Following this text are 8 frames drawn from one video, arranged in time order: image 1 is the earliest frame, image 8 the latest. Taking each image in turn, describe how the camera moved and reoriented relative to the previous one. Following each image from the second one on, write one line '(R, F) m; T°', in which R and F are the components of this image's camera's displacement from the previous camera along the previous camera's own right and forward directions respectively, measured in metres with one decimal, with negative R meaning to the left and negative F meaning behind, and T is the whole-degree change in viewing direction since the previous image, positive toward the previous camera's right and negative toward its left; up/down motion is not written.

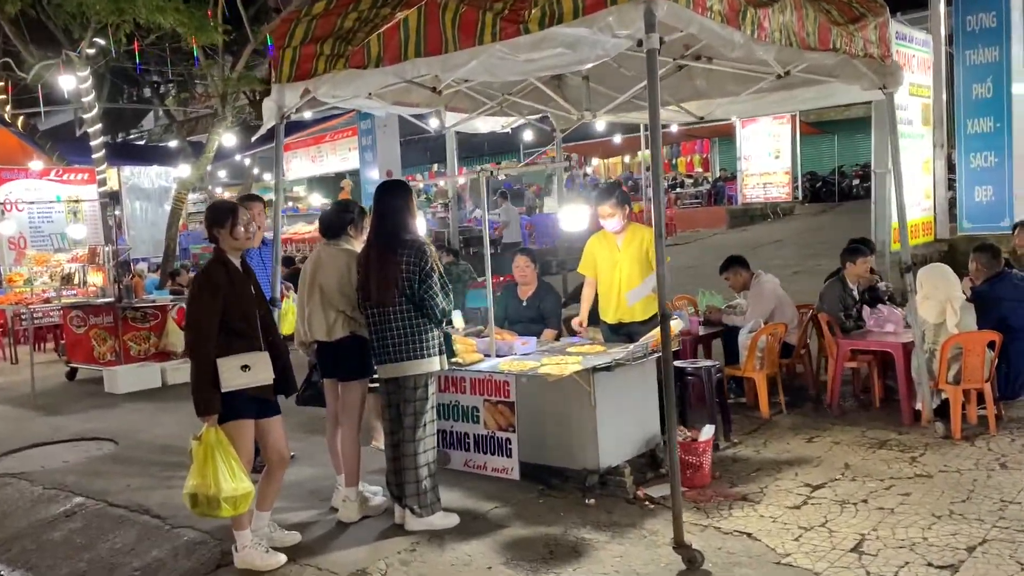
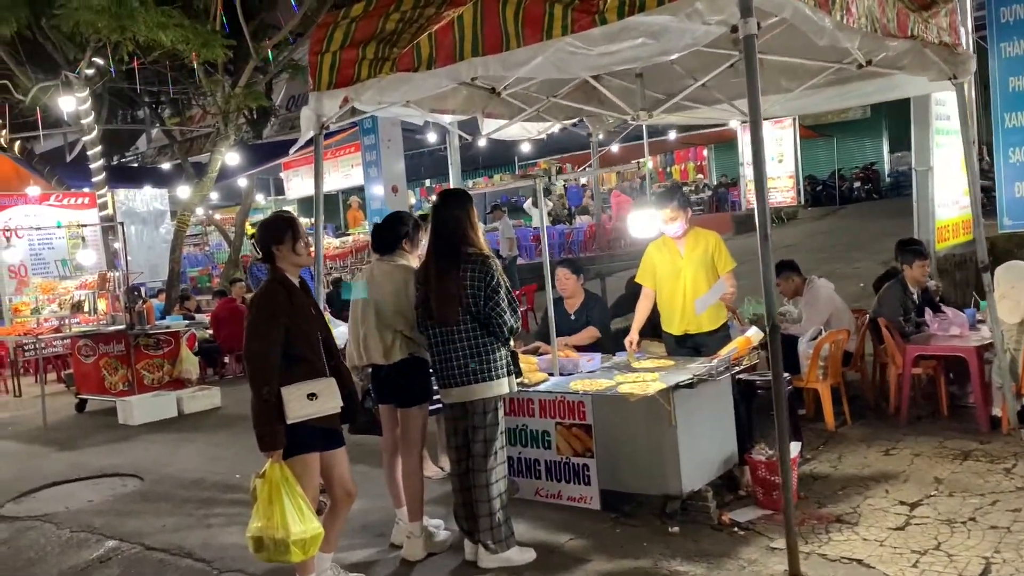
(-0.4, +0.3) m; +1°
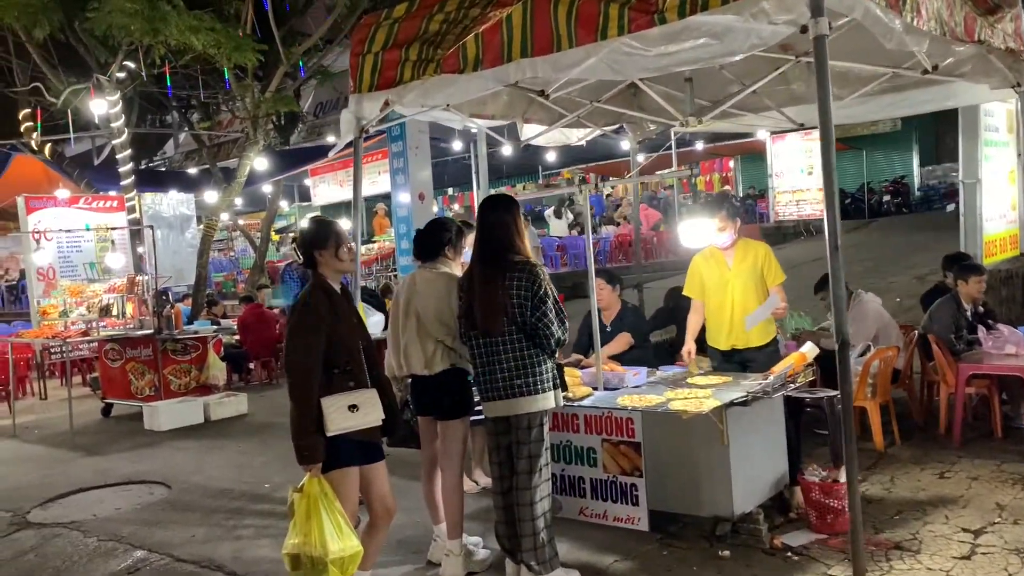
(-0.1, +0.2) m; -1°
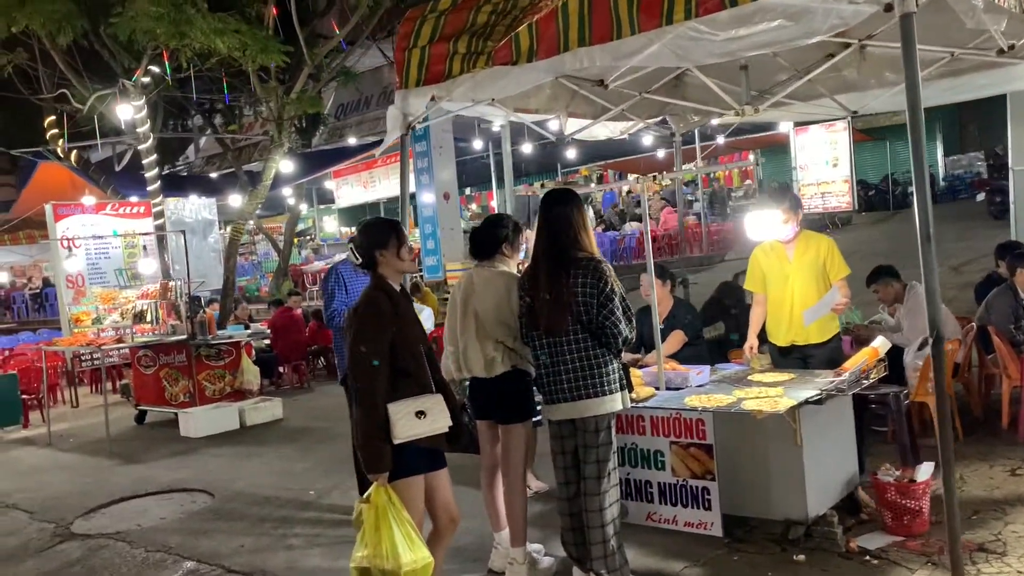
(-0.2, +0.1) m; -1°
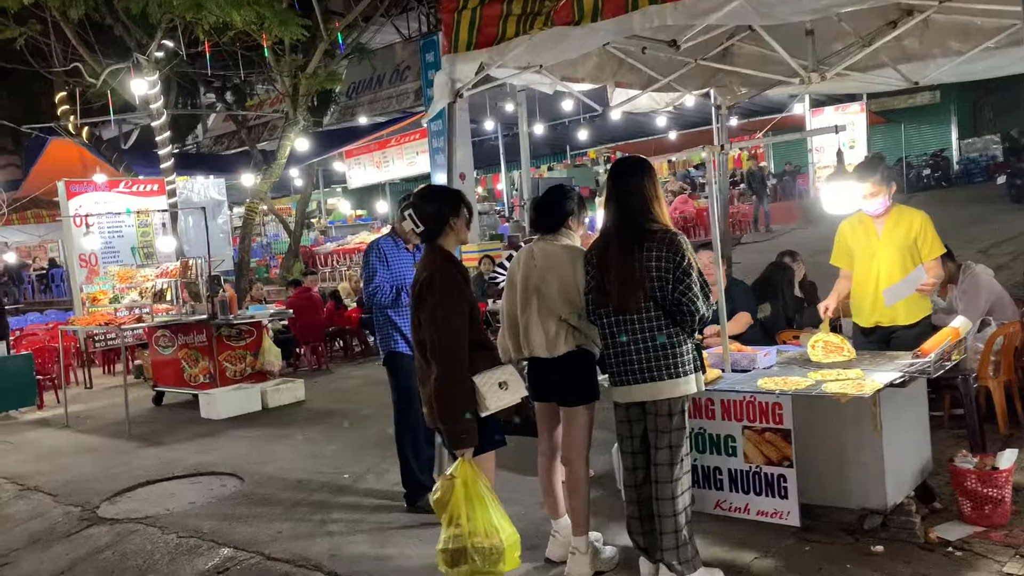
(-0.3, +0.2) m; 0°
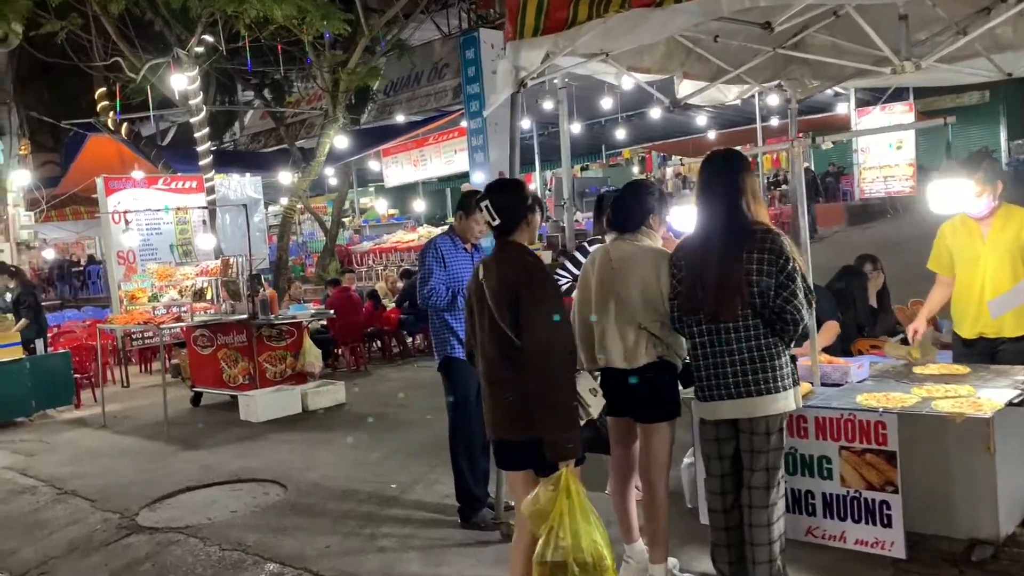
(-0.2, +0.3) m; -2°
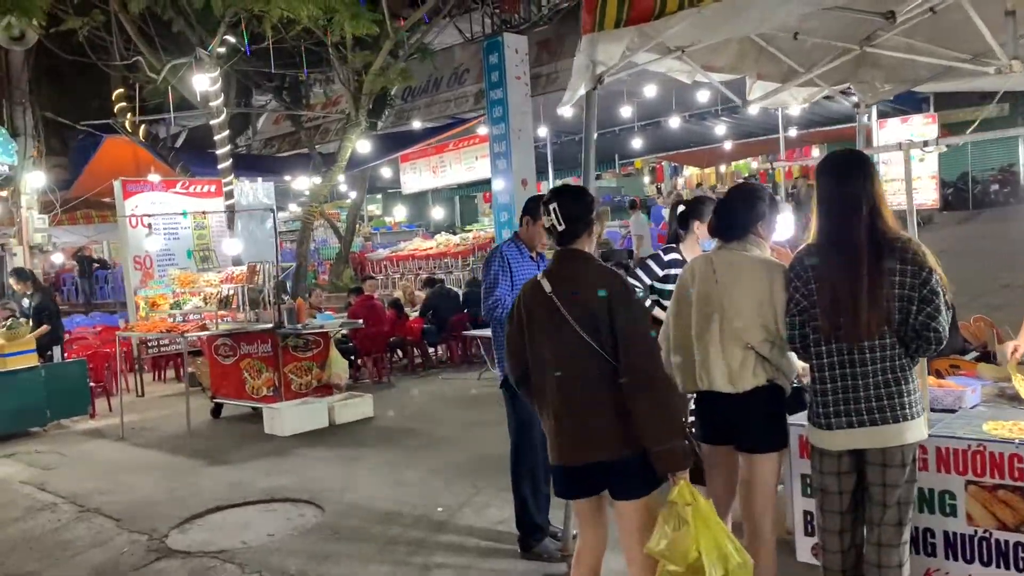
(-0.3, +0.3) m; 0°
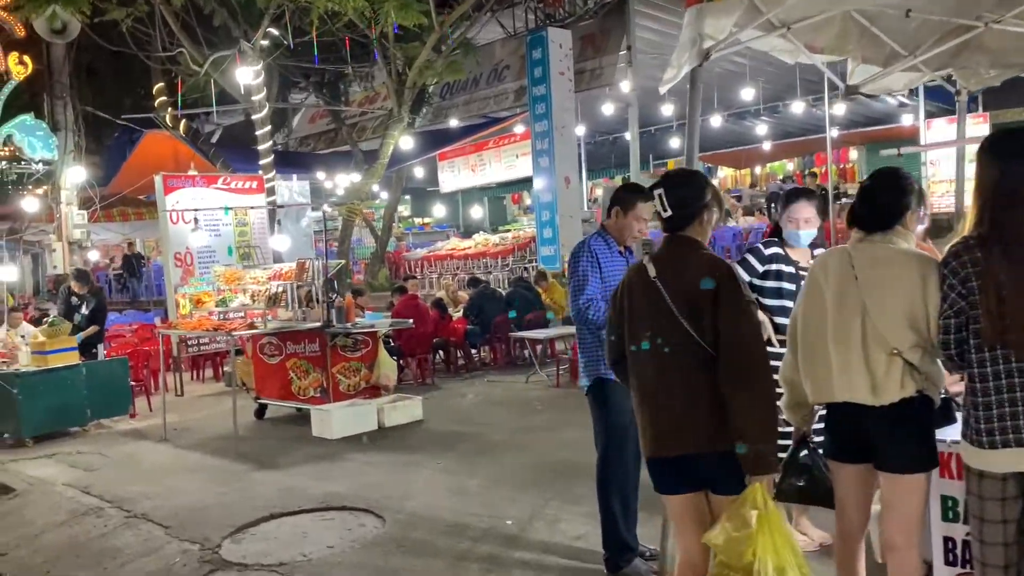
(-0.3, +0.3) m; -2°
